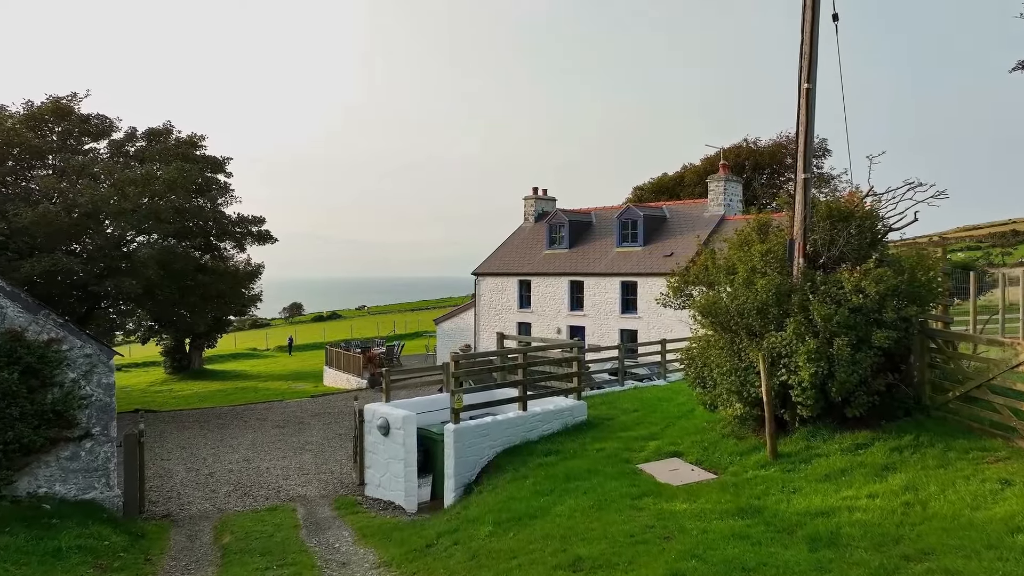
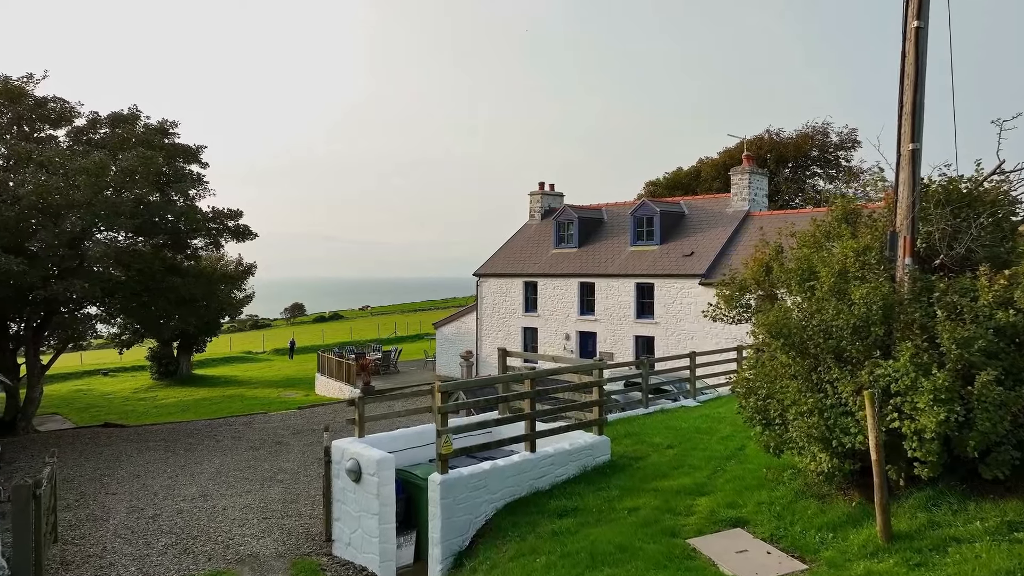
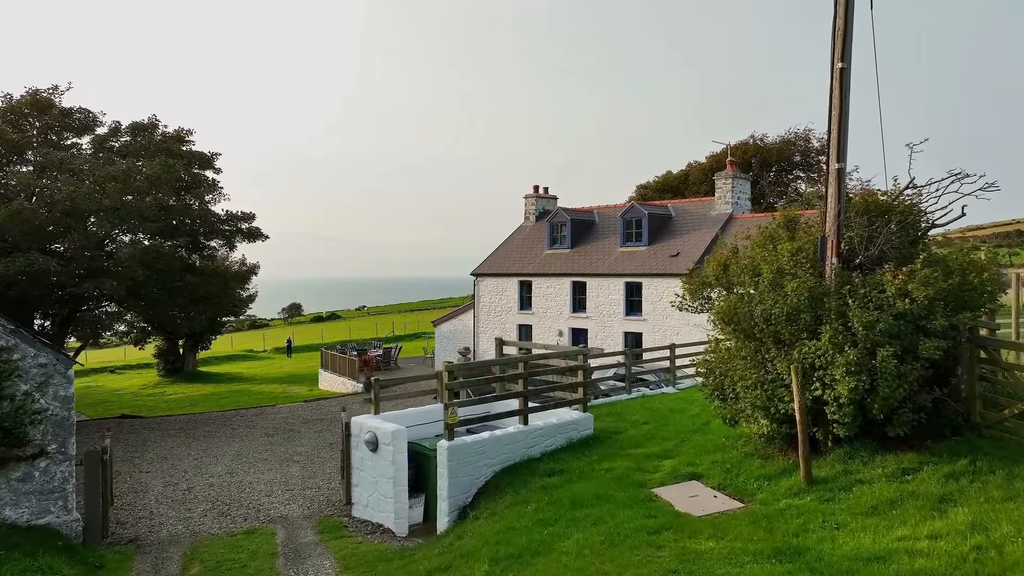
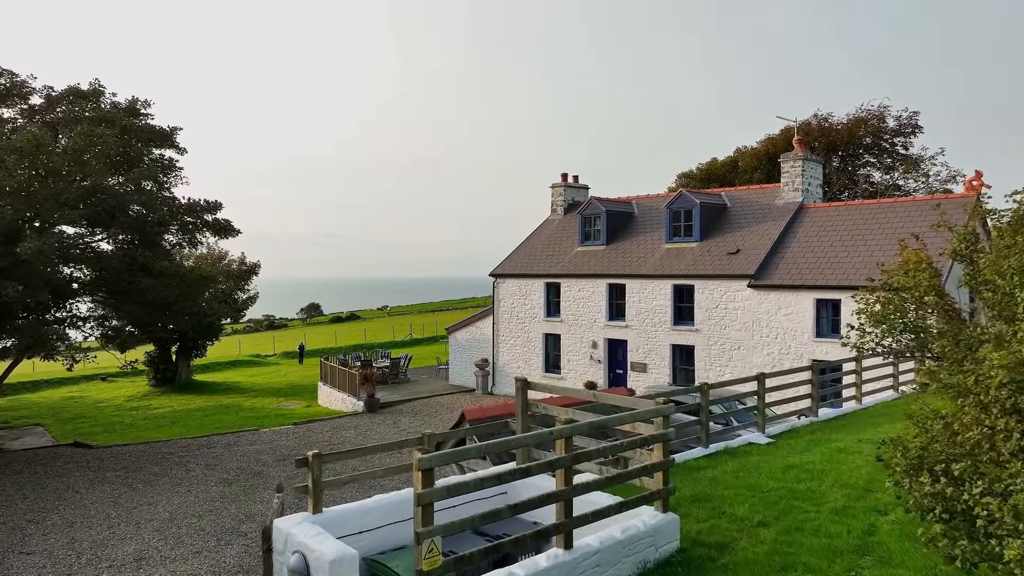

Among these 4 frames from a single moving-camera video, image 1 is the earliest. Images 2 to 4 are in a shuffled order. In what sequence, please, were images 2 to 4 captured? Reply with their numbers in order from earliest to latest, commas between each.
3, 2, 4
